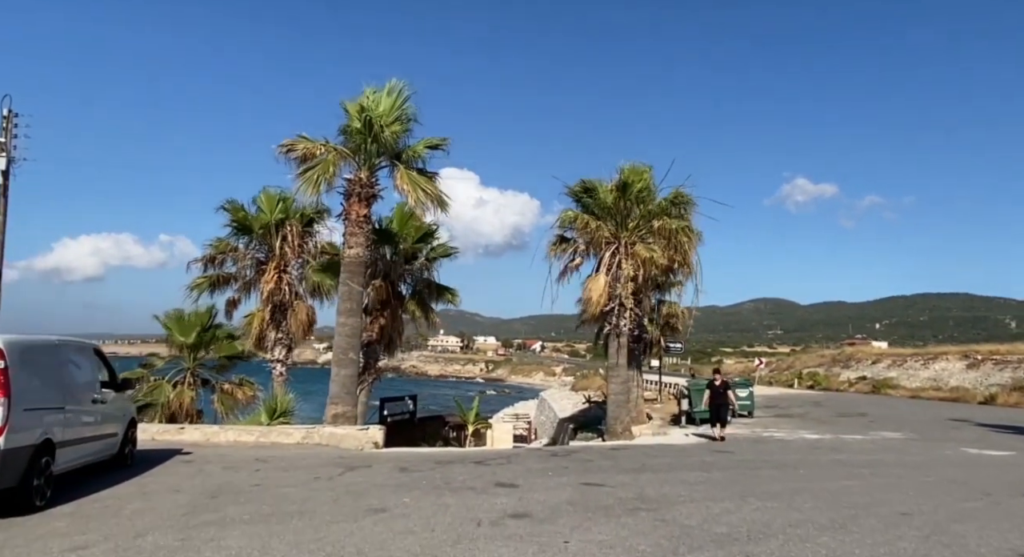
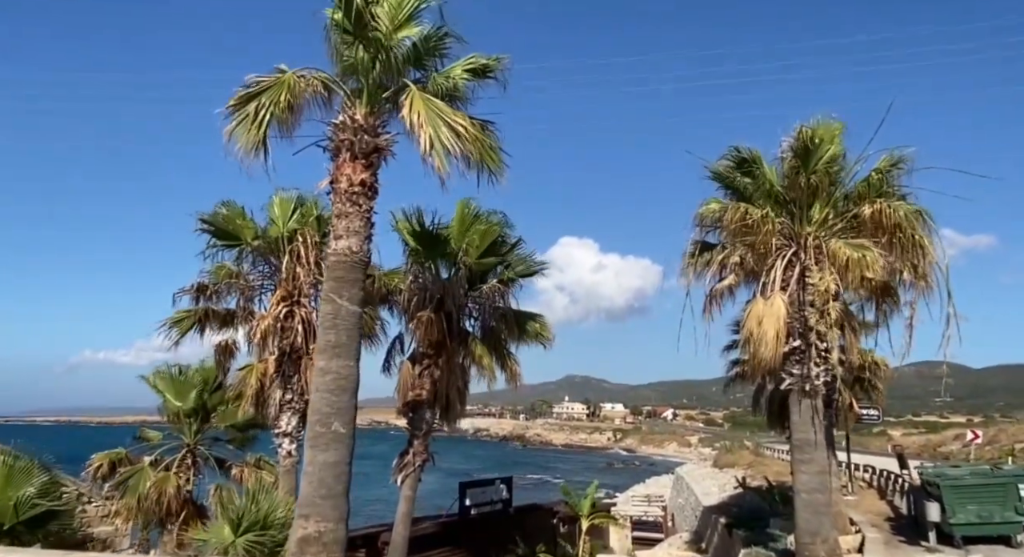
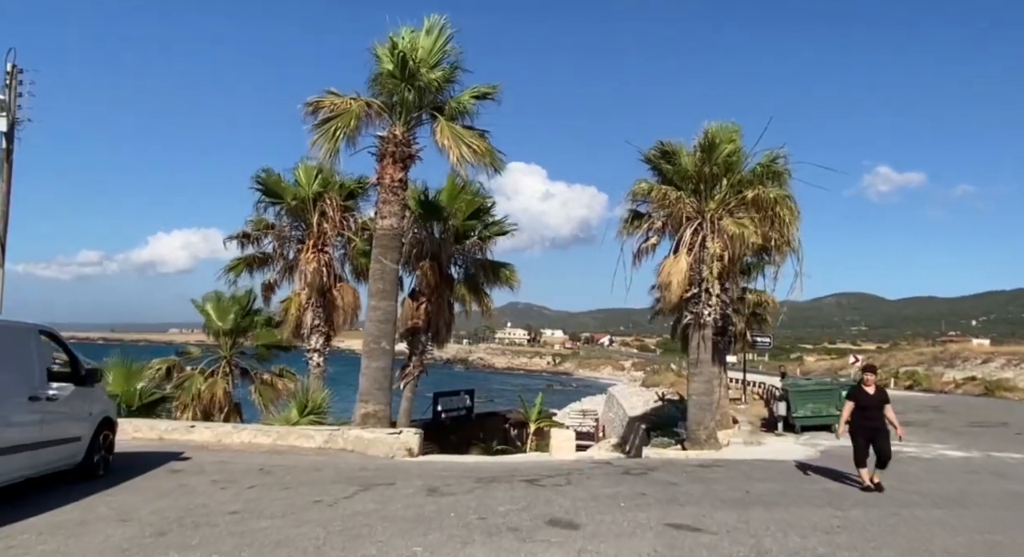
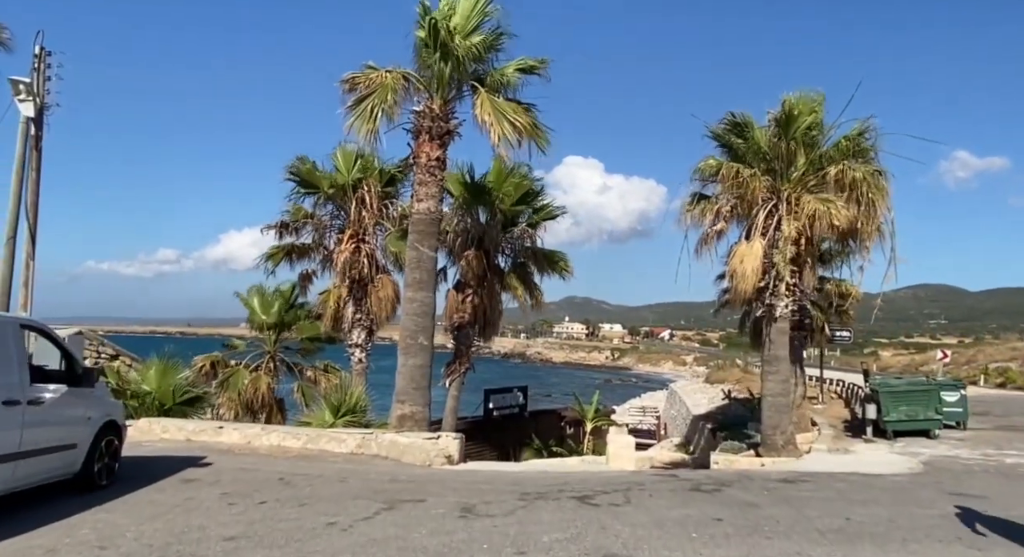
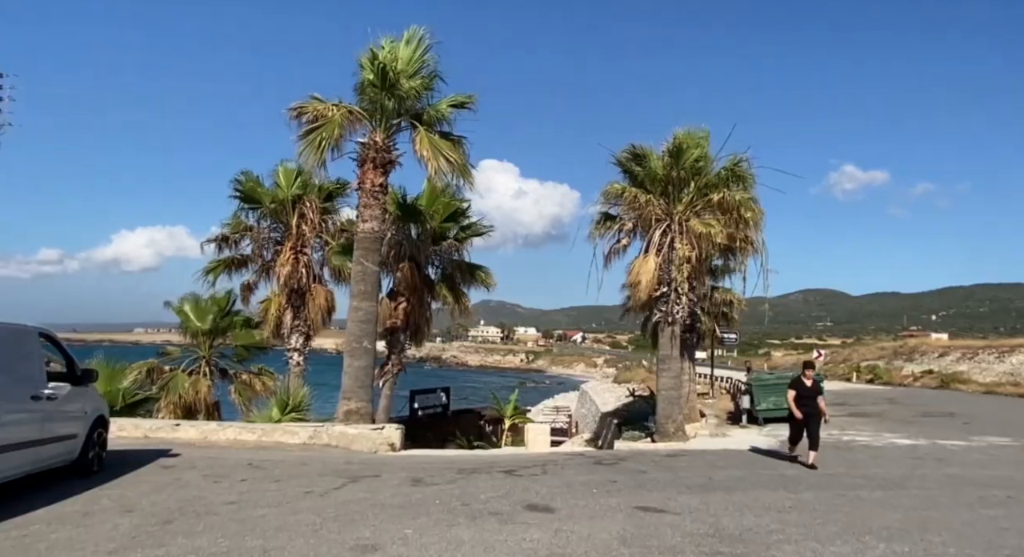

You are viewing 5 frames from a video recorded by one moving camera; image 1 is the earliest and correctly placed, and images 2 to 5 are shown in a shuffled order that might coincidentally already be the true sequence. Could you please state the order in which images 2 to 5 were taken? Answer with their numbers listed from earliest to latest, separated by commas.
5, 3, 4, 2
